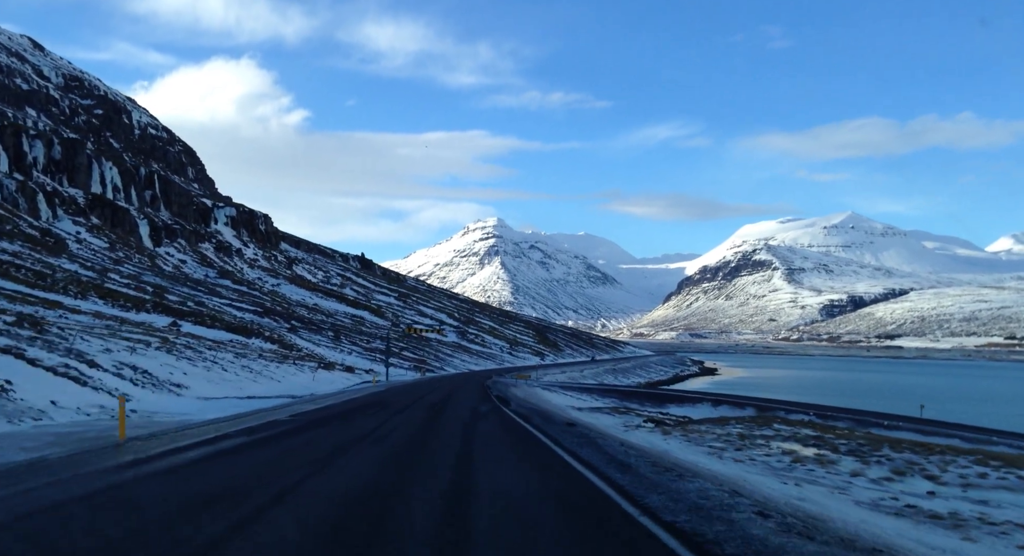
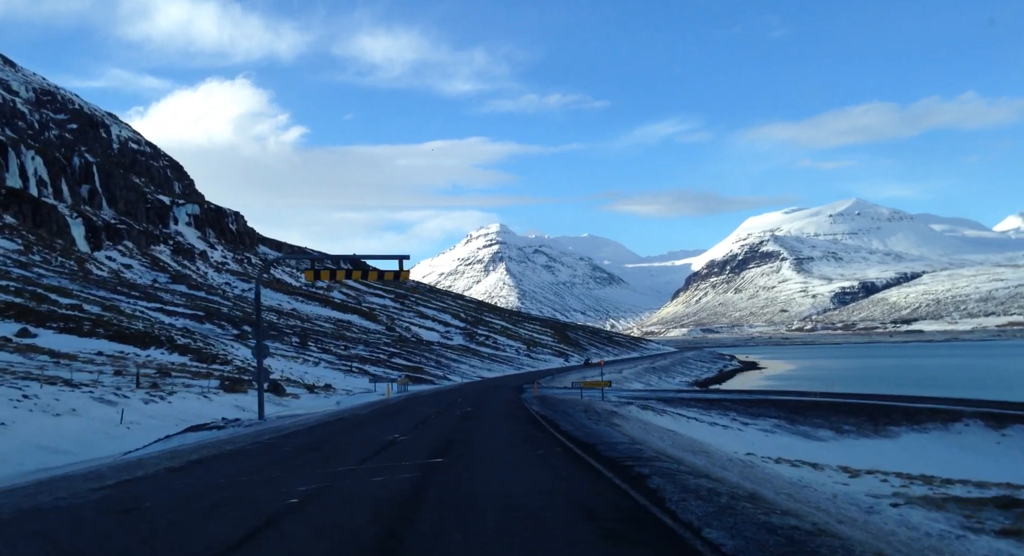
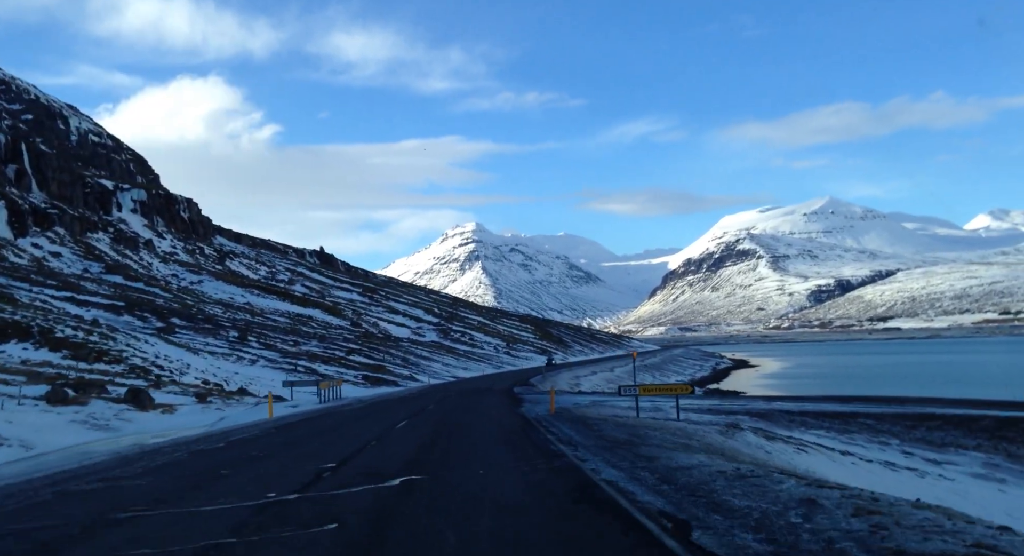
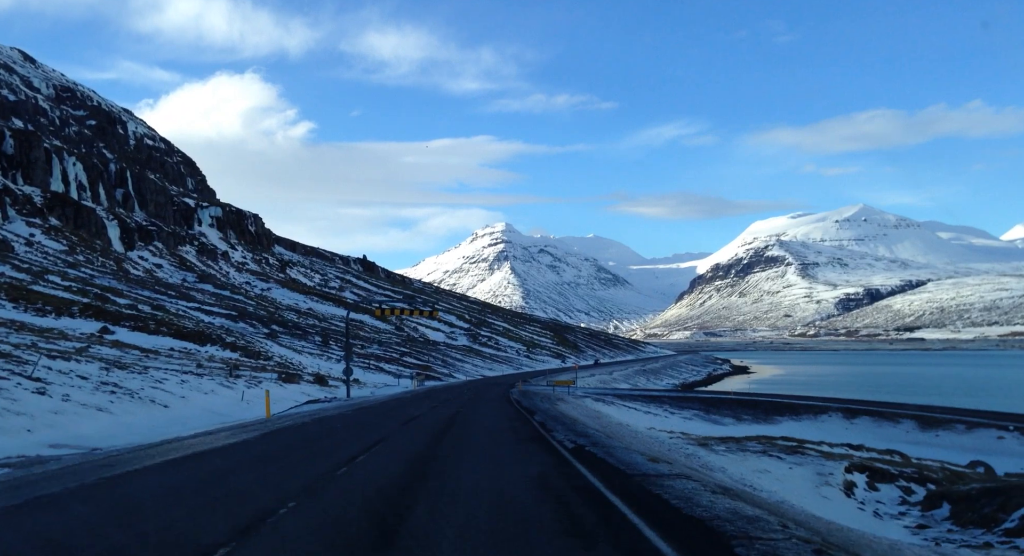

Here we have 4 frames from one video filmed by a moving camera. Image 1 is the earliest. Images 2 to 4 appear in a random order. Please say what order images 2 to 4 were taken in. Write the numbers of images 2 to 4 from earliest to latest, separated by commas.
4, 2, 3
